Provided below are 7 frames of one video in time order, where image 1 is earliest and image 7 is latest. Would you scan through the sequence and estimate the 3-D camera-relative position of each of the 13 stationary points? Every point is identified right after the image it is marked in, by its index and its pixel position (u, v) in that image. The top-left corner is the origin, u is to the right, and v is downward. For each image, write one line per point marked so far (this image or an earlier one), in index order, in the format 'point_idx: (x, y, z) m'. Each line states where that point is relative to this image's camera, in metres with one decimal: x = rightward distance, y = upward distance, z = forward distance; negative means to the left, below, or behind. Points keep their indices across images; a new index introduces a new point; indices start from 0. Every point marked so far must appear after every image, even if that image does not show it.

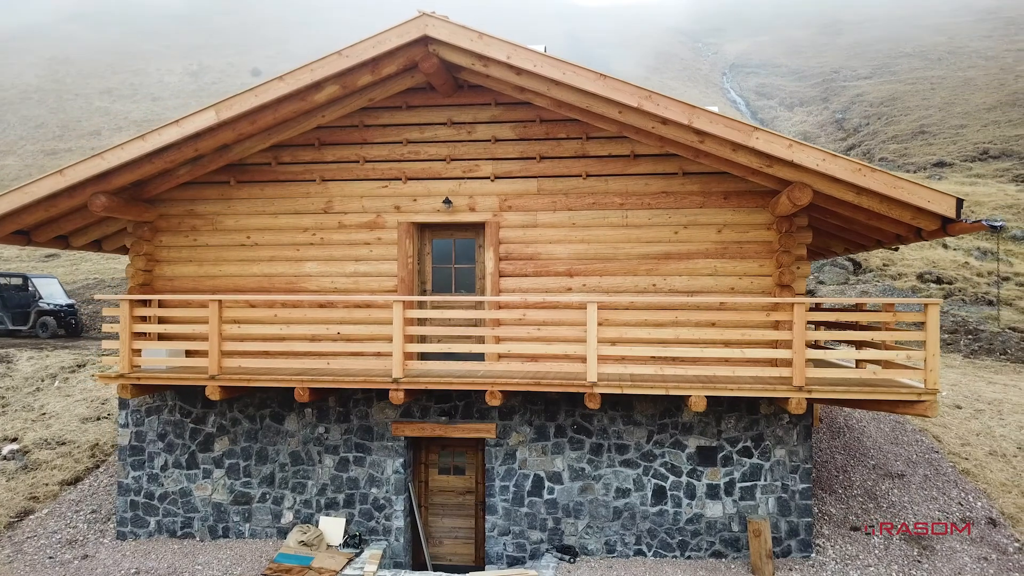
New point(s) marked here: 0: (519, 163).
0: (+0.1, +1.7, +8.3) m
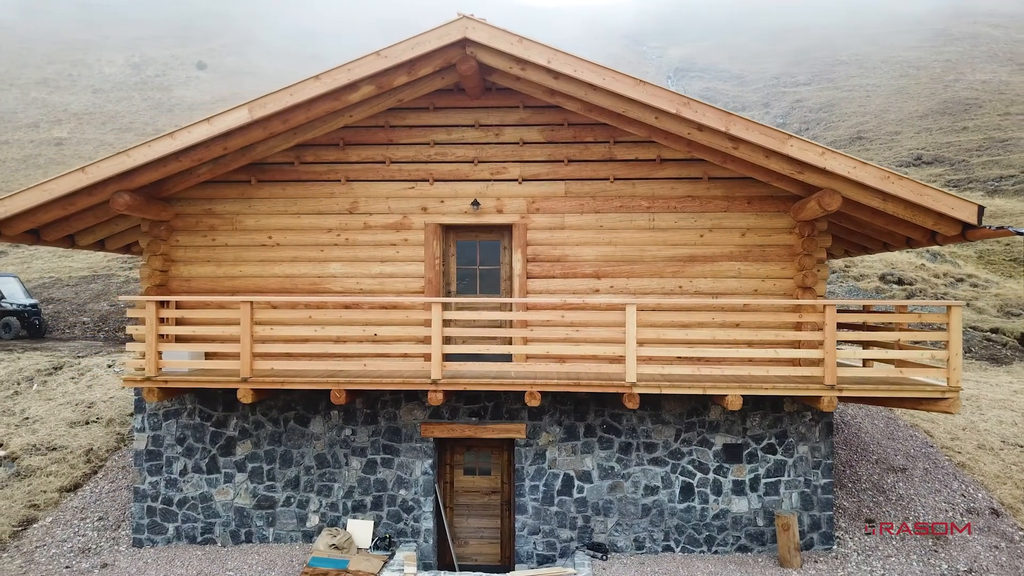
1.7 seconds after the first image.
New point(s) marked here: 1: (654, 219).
0: (+0.5, +1.7, +8.4) m
1: (+1.9, +1.0, +8.3) m
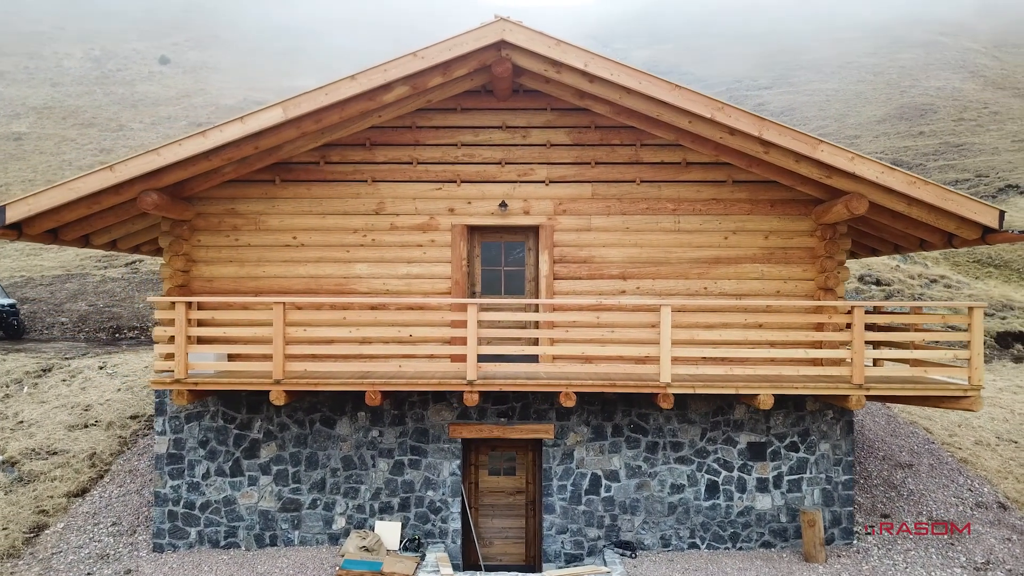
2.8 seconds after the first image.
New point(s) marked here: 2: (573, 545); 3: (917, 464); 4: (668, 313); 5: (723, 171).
0: (+0.8, +1.7, +8.4) m
1: (+2.3, +0.9, +8.4) m
2: (+0.8, -3.5, +8.1) m
3: (+6.9, -3.0, +10.3) m
4: (+1.9, -0.3, +7.3) m
5: (+2.9, +1.6, +8.4) m
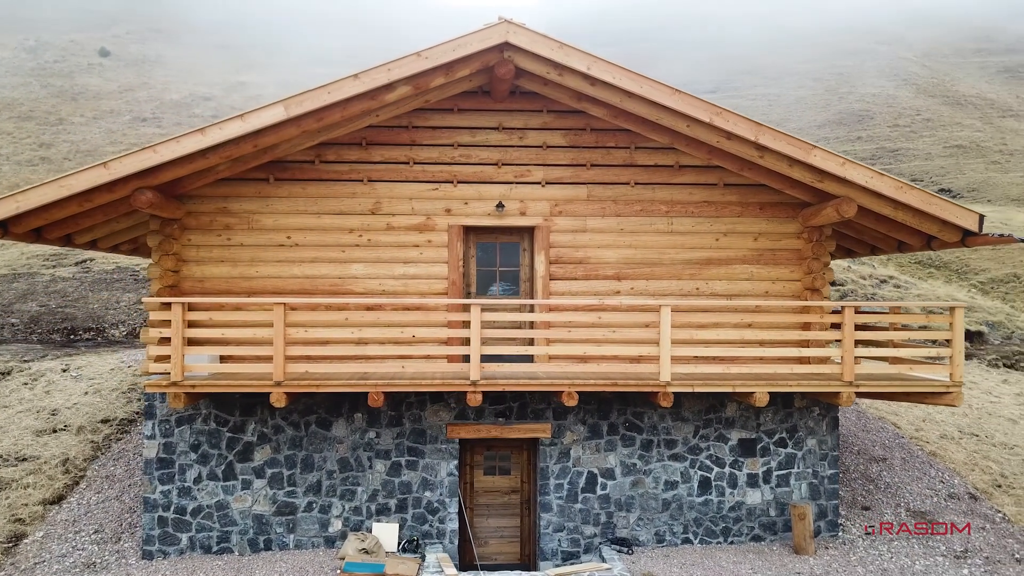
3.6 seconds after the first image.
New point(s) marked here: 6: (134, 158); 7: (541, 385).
0: (+0.8, +1.7, +8.5) m
1: (+2.3, +0.9, +8.6) m
2: (+0.8, -3.5, +8.2) m
3: (+6.7, -3.0, +10.8) m
4: (+1.9, -0.3, +7.4) m
5: (+2.9, +1.6, +8.6) m
6: (-4.2, +1.5, +6.7) m
7: (+0.3, -1.2, +7.3) m
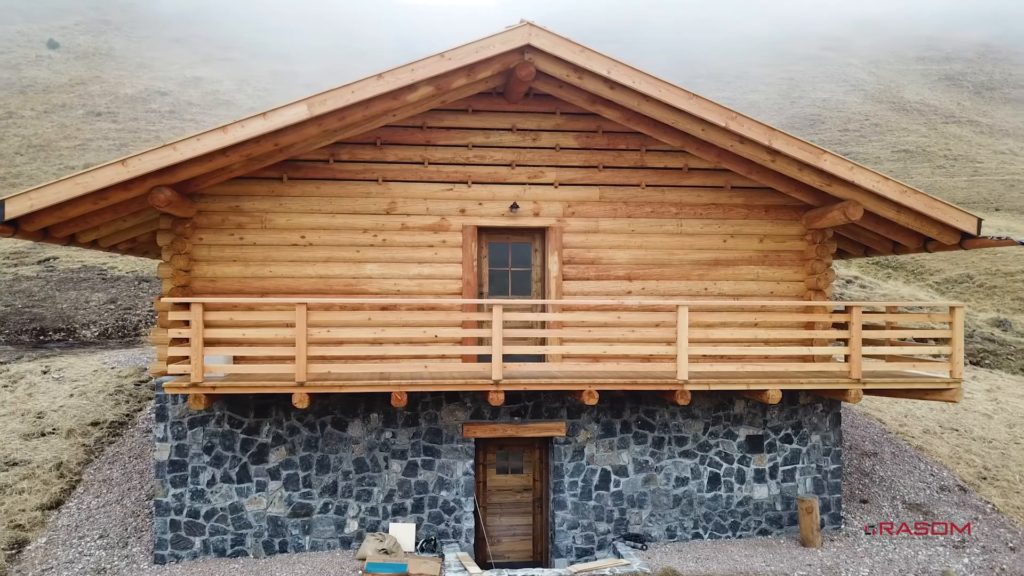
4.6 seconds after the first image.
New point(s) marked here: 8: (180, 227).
0: (+1.0, +1.7, +8.6) m
1: (+2.5, +0.9, +8.8) m
2: (+1.0, -3.5, +8.3) m
3: (+6.8, -3.0, +11.2) m
4: (+2.1, -0.3, +7.6) m
5: (+3.0, +1.6, +8.8) m
6: (-3.9, +1.5, +6.6) m
7: (+0.6, -1.2, +7.4) m
8: (-4.3, +0.8, +7.8) m
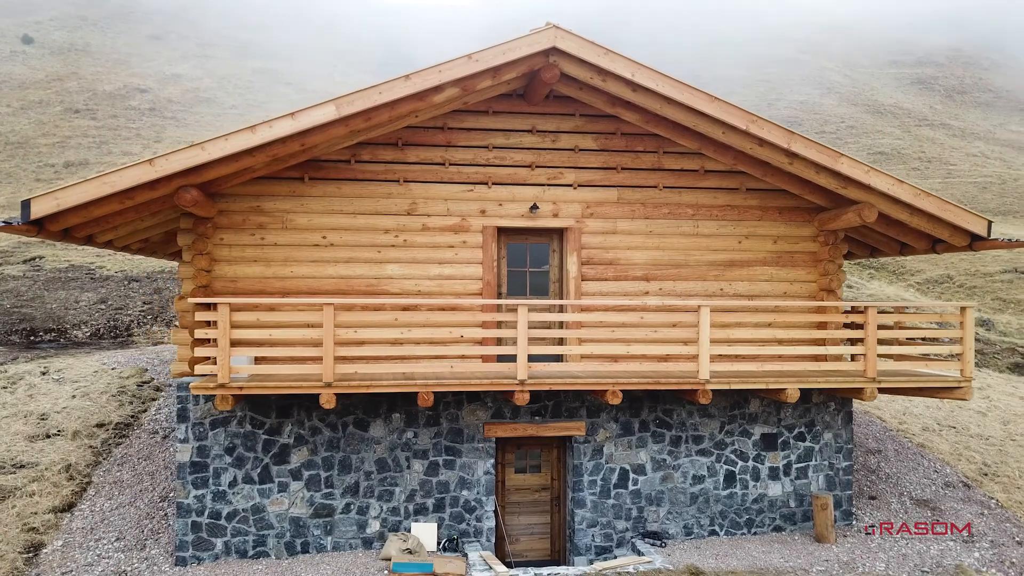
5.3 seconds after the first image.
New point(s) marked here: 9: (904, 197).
0: (+1.3, +1.7, +8.7) m
1: (+2.7, +0.9, +8.9) m
2: (+1.3, -3.5, +8.4) m
3: (+7.0, -3.0, +11.4) m
4: (+2.4, -0.3, +7.7) m
5: (+3.3, +1.6, +8.9) m
6: (-3.6, +1.5, +6.6) m
7: (+0.9, -1.2, +7.5) m
8: (-4.0, +0.8, +7.8) m
9: (+5.0, +1.2, +7.8) m
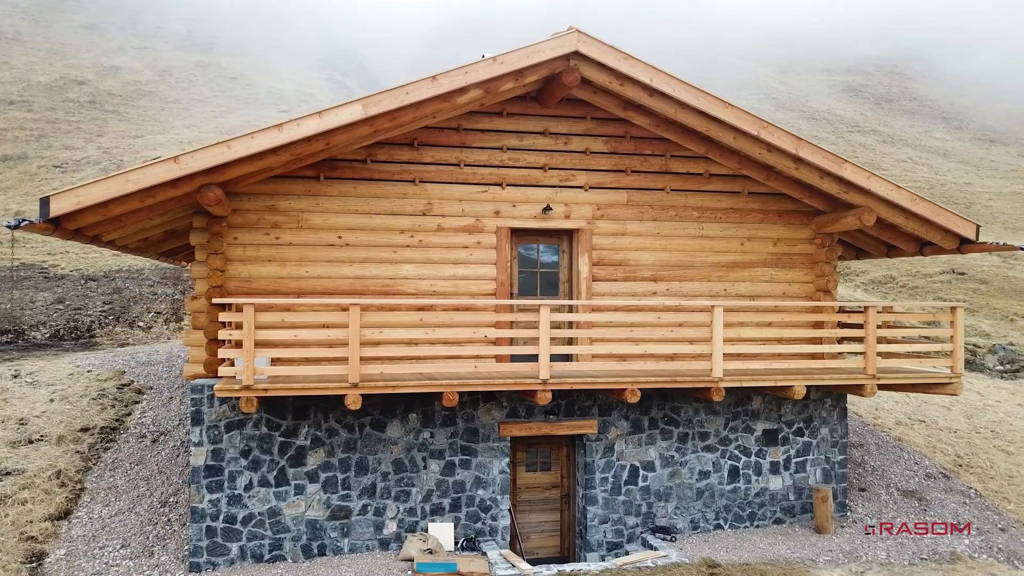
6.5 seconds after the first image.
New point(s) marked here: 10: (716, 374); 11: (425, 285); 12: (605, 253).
0: (+1.5, +1.6, +8.9) m
1: (+2.9, +0.9, +9.2) m
2: (+1.4, -3.5, +8.6) m
3: (+7.0, -3.1, +11.9) m
4: (+2.7, -0.3, +8.0) m
5: (+3.5, +1.6, +9.3) m
6: (-3.3, +1.4, +6.5) m
7: (+1.1, -1.2, +7.7) m
8: (-3.8, +0.8, +7.7) m
9: (+5.3, +1.1, +8.2) m
10: (+2.6, -1.1, +7.8) m
11: (-1.2, 0.0, +8.3) m
12: (+1.4, +0.5, +8.9) m
